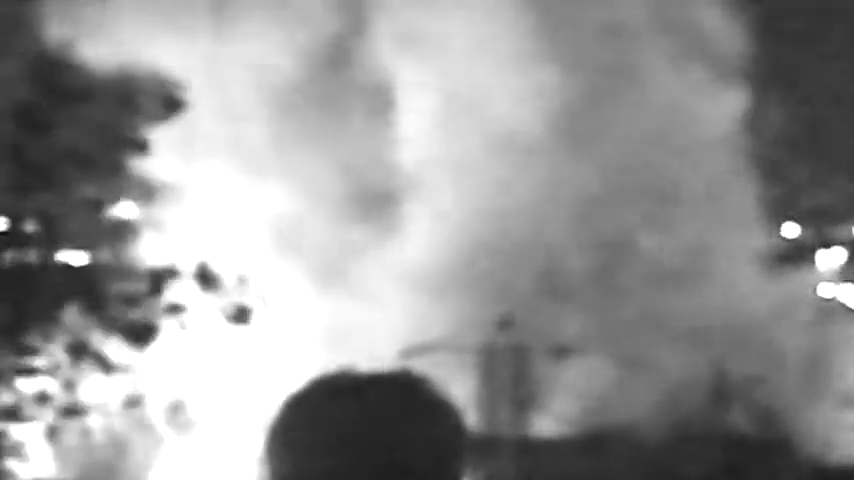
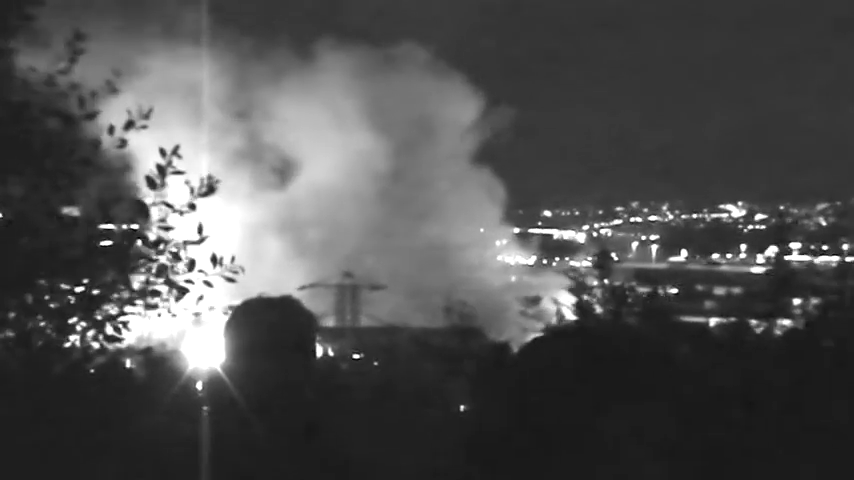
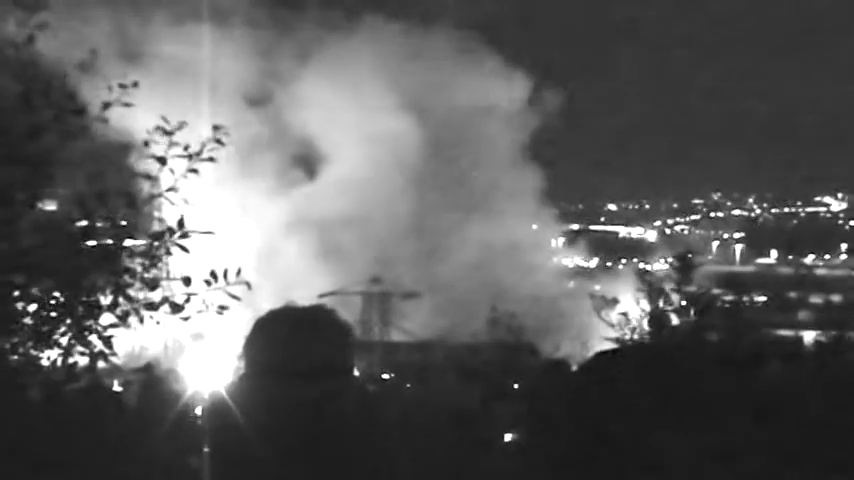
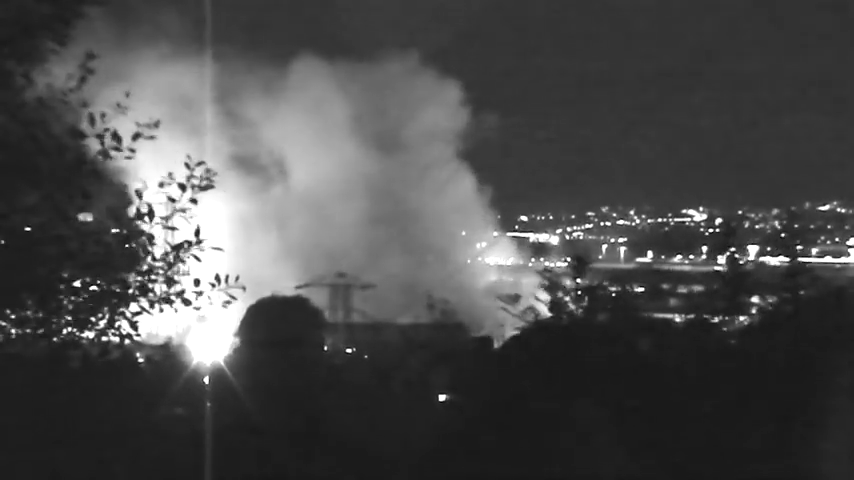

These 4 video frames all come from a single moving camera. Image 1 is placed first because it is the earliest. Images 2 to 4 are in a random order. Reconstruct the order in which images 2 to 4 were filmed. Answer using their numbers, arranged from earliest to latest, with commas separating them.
3, 2, 4
